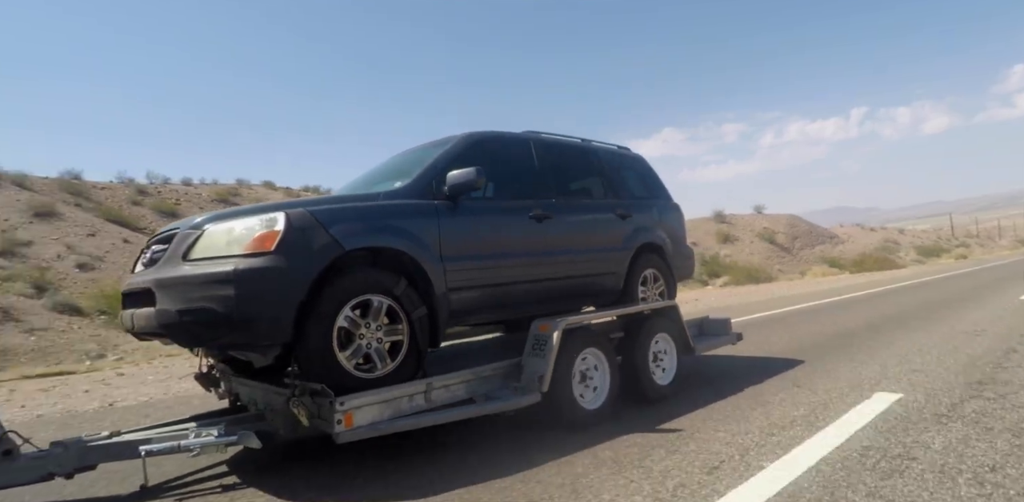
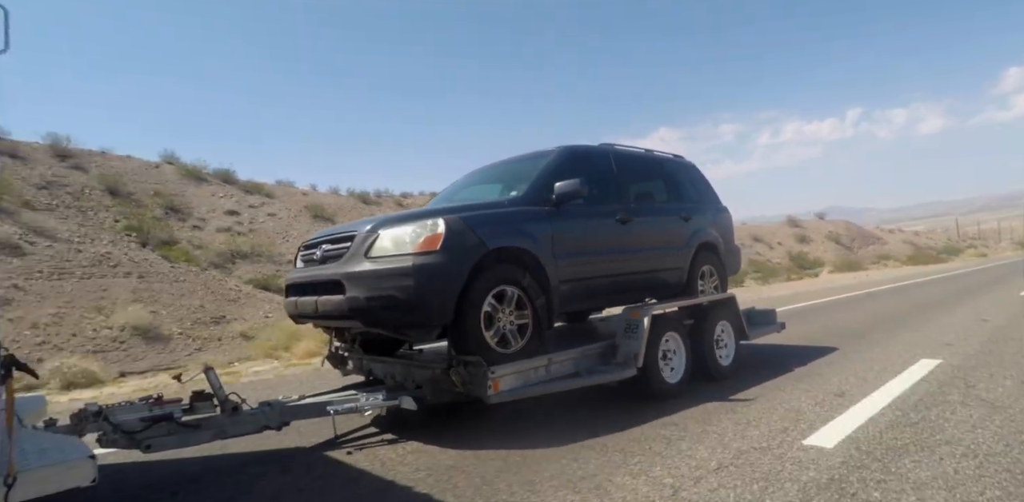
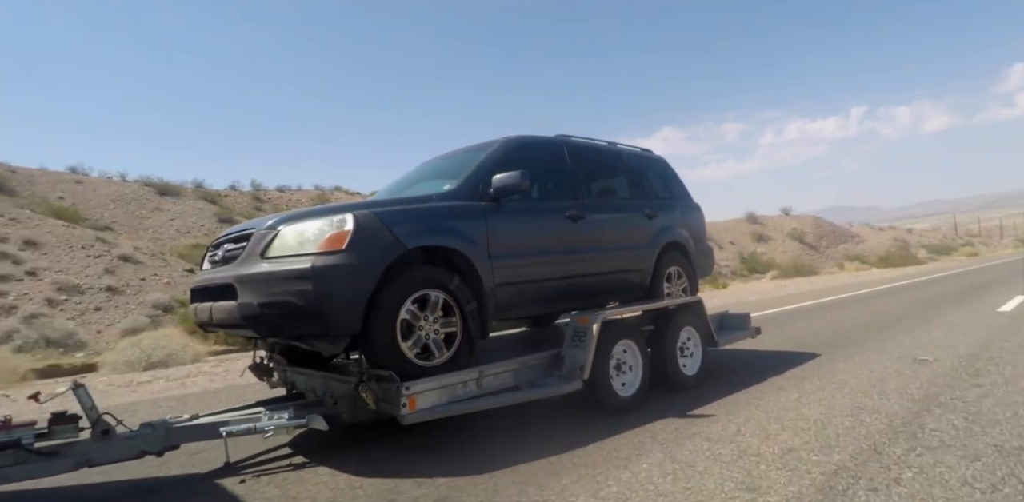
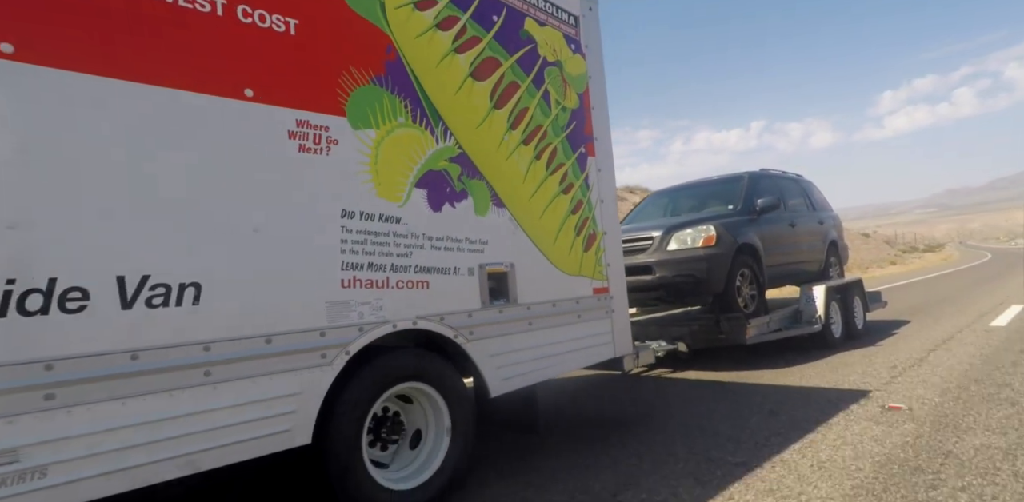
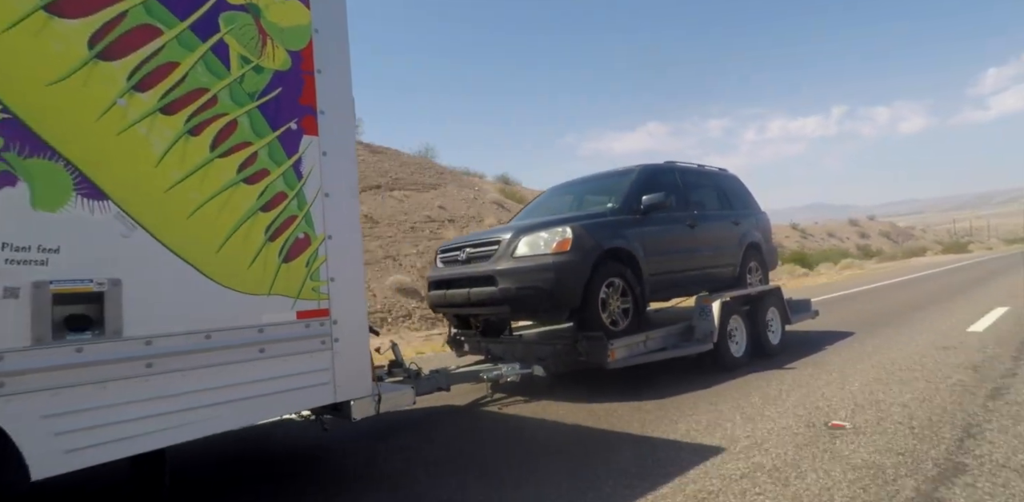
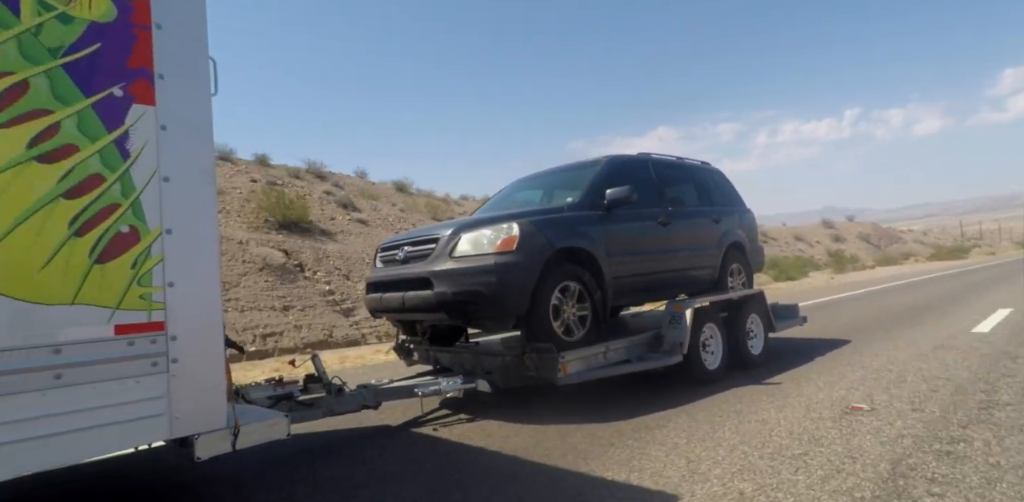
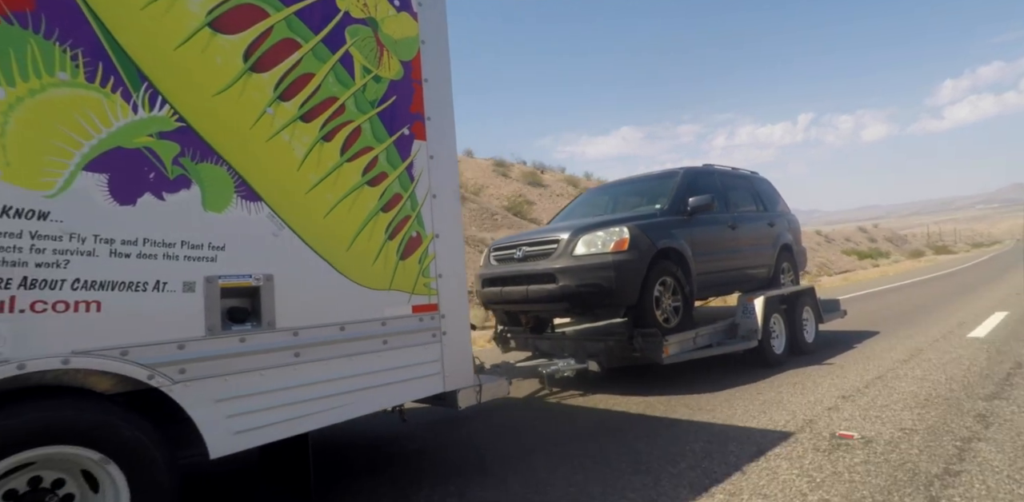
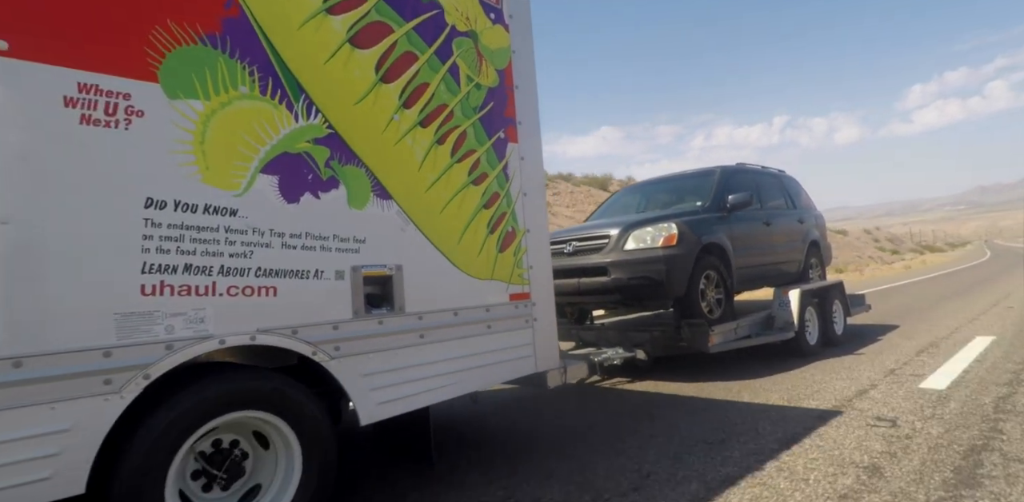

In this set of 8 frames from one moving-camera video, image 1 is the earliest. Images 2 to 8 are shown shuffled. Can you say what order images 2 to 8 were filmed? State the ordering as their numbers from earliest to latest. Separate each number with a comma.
3, 2, 6, 5, 7, 8, 4
